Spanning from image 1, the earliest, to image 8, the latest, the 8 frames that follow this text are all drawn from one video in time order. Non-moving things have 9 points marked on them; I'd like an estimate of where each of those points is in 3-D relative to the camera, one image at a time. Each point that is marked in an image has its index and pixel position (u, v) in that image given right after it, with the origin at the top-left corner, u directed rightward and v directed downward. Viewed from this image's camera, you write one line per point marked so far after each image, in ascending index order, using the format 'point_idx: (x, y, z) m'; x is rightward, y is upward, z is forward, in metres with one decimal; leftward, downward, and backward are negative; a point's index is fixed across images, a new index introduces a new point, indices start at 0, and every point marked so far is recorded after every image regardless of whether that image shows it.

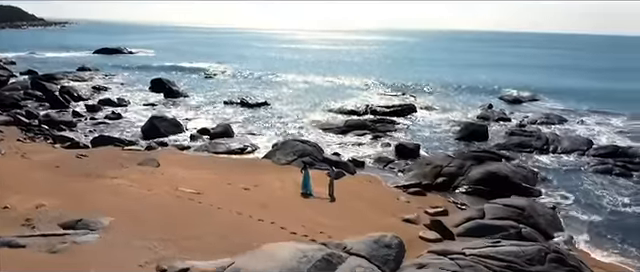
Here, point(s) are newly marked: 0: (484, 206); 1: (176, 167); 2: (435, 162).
0: (+5.0, -2.1, +15.2) m
1: (-5.4, -1.3, +18.8) m
2: (+4.6, -1.0, +19.8) m
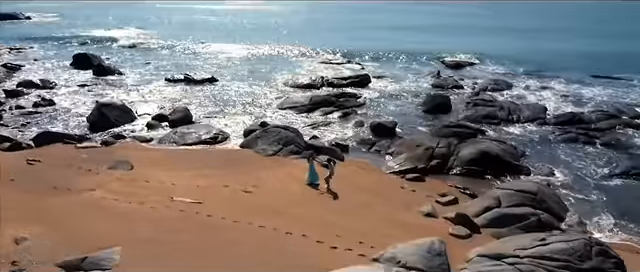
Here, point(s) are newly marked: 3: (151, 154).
0: (+5.4, -1.7, +15.1) m
1: (-5.5, -1.2, +16.7) m
2: (+4.1, -0.3, +19.5) m
3: (-6.4, -0.7, +18.9) m
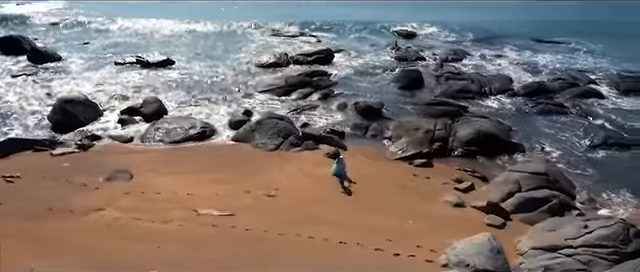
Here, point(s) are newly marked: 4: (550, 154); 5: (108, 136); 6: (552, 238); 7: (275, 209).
0: (+6.1, -1.3, +15.5) m
1: (-4.9, -1.3, +15.4) m
2: (+4.1, +0.4, +19.5) m
3: (-6.2, -0.7, +17.3) m
4: (+8.8, -0.7, +18.9) m
5: (-8.4, 0.0, +19.5) m
6: (+5.5, -2.4, +11.9) m
7: (-1.1, -2.0, +13.5) m
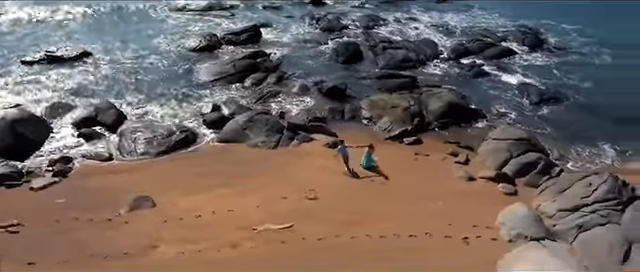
0: (+6.5, -0.3, +17.6) m
1: (-4.0, -1.9, +14.6) m
2: (+3.3, +1.4, +20.7) m
3: (-5.8, -1.3, +16.1) m
4: (+8.1, +0.9, +21.5) m
5: (-8.5, -0.7, +17.5) m
6: (+7.1, -1.8, +14.1) m
7: (+0.2, -2.1, +13.8) m
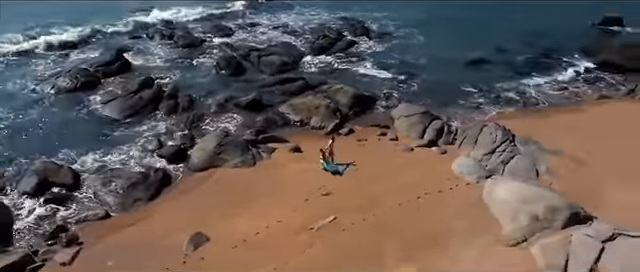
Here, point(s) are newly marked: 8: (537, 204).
0: (+4.5, +0.8, +23.3) m
1: (-3.1, -2.9, +16.2) m
2: (0.0, +1.6, +24.6) m
3: (-5.5, -2.9, +16.8) m
4: (+4.0, +2.2, +27.4) m
5: (-8.6, -2.9, +16.8) m
6: (+6.8, -0.4, +20.5) m
7: (+1.0, -2.3, +17.4) m
8: (+6.8, -2.1, +15.5) m
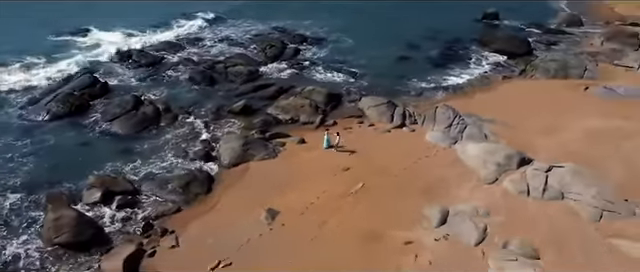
0: (+3.8, +1.7, +29.4) m
1: (-1.6, -2.8, +20.8) m
2: (-1.0, +2.0, +29.7) m
3: (-4.0, -3.0, +20.8) m
4: (+2.2, +3.0, +33.3) m
5: (-7.0, -3.4, +20.2) m
6: (+6.8, +0.8, +27.2) m
7: (+2.1, -1.7, +22.9) m
8: (+8.1, -0.8, +22.4) m
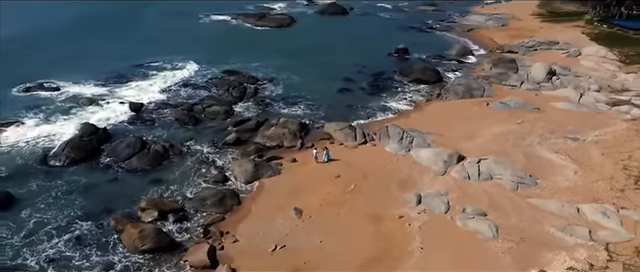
0: (+2.1, +0.5, +37.5) m
1: (-1.1, -3.8, +27.9) m
2: (-2.7, +0.3, +36.9) m
3: (-3.4, -4.2, +27.4) m
4: (-0.4, +1.3, +41.1) m
5: (-6.2, -4.8, +26.1) m
6: (+5.5, 0.0, +35.9) m
7: (+2.0, -2.5, +30.6) m
8: (+7.9, -1.2, +31.4) m
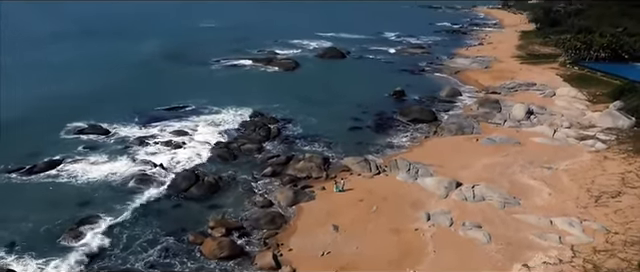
0: (+4.0, -2.5, +45.3) m
1: (+1.1, -6.1, +35.3) m
2: (-0.8, -2.6, +44.6) m
3: (-1.2, -6.5, +34.7) m
4: (+1.4, -1.9, +48.9) m
5: (-4.0, -7.0, +33.4) m
6: (+7.5, -2.8, +43.8) m
7: (+4.1, -5.0, +38.2) m
8: (+10.0, -3.6, +39.2) m
